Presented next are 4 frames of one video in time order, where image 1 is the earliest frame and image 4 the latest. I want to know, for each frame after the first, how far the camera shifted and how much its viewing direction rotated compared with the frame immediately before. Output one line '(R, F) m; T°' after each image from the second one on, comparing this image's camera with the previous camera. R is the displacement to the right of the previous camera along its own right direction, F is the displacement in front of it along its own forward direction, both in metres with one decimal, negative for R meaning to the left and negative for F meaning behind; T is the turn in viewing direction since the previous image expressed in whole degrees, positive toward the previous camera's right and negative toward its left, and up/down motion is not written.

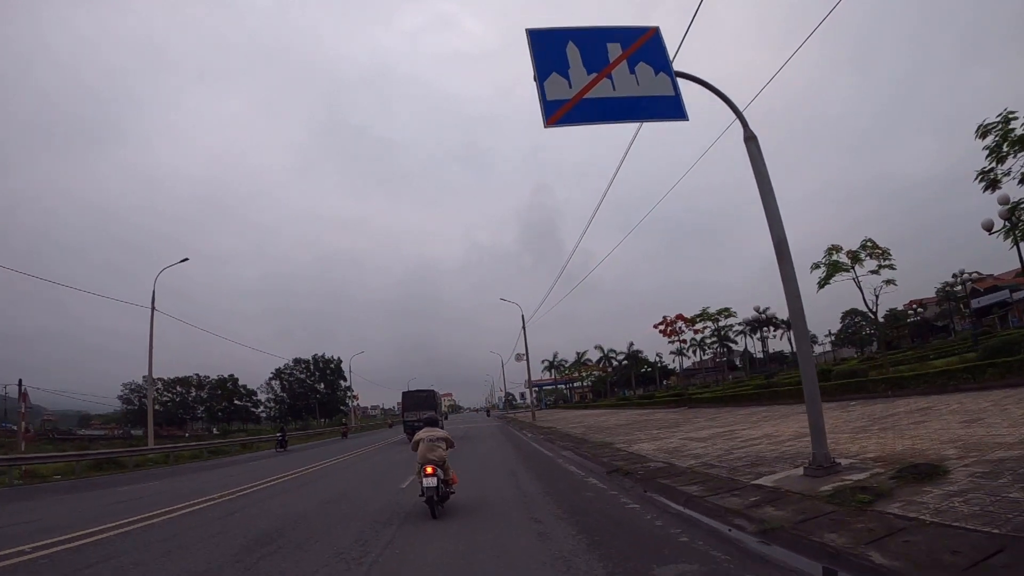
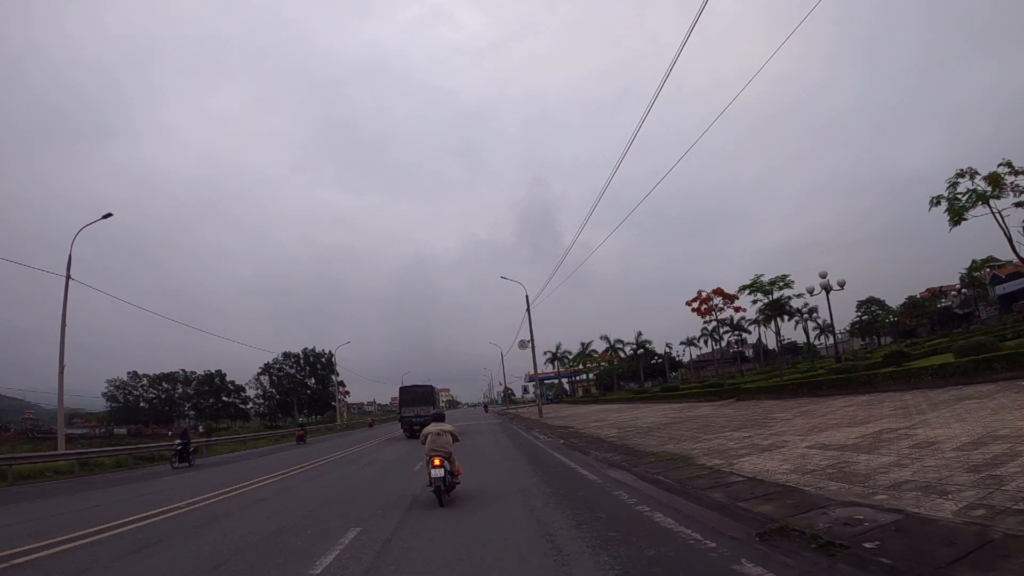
(-0.2, +4.7) m; 0°
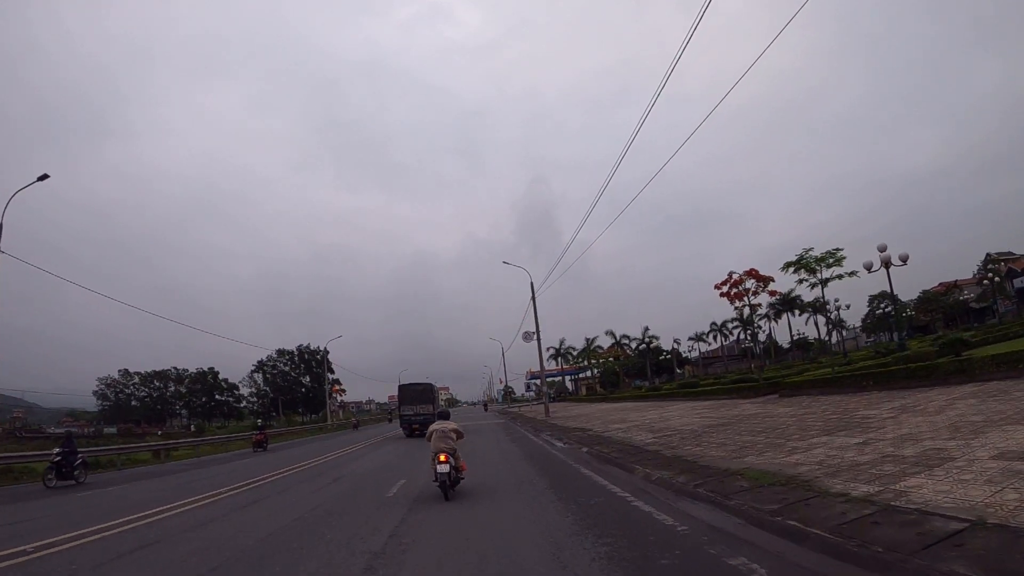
(-0.1, +2.8) m; 0°
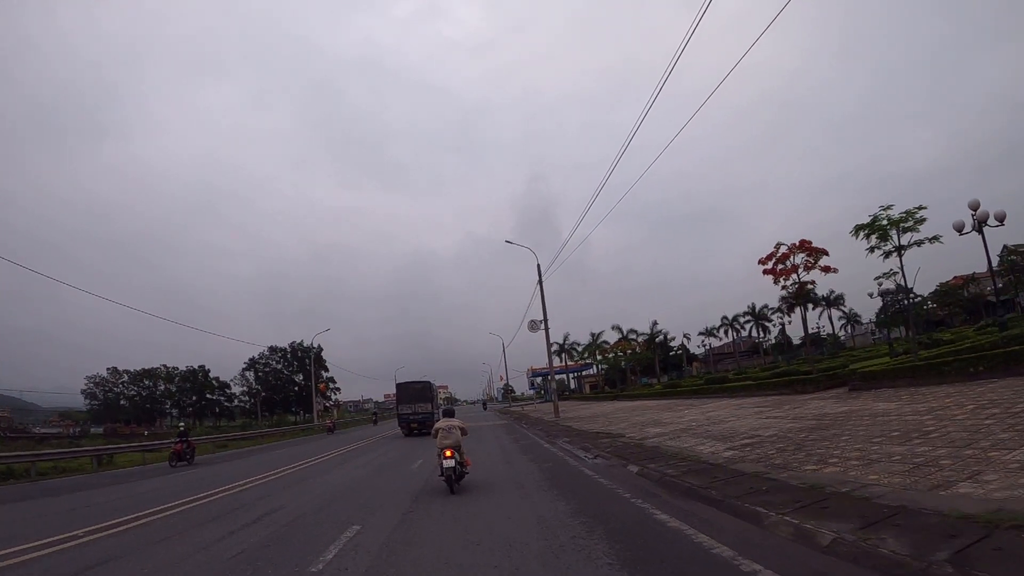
(-0.2, +3.2) m; 0°
